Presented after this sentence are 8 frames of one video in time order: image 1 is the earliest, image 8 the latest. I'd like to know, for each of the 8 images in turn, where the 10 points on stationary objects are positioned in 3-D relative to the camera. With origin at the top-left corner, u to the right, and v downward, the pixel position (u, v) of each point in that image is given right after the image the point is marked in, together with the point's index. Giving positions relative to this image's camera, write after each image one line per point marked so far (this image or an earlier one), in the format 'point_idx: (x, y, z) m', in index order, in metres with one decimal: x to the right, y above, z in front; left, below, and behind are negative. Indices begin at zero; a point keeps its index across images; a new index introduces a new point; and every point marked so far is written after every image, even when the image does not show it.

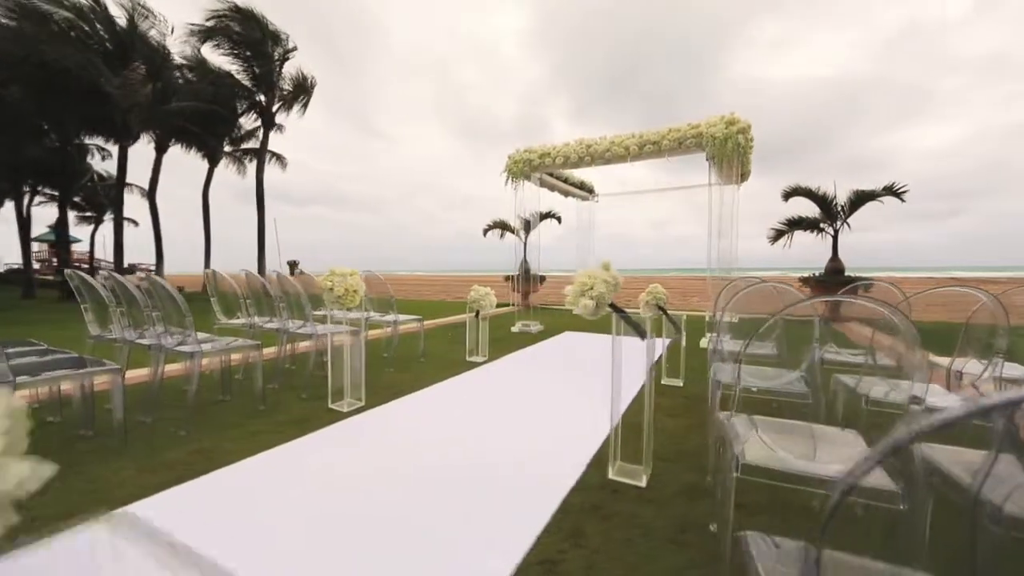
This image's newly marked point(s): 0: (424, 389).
0: (-0.6, -0.8, +3.4) m
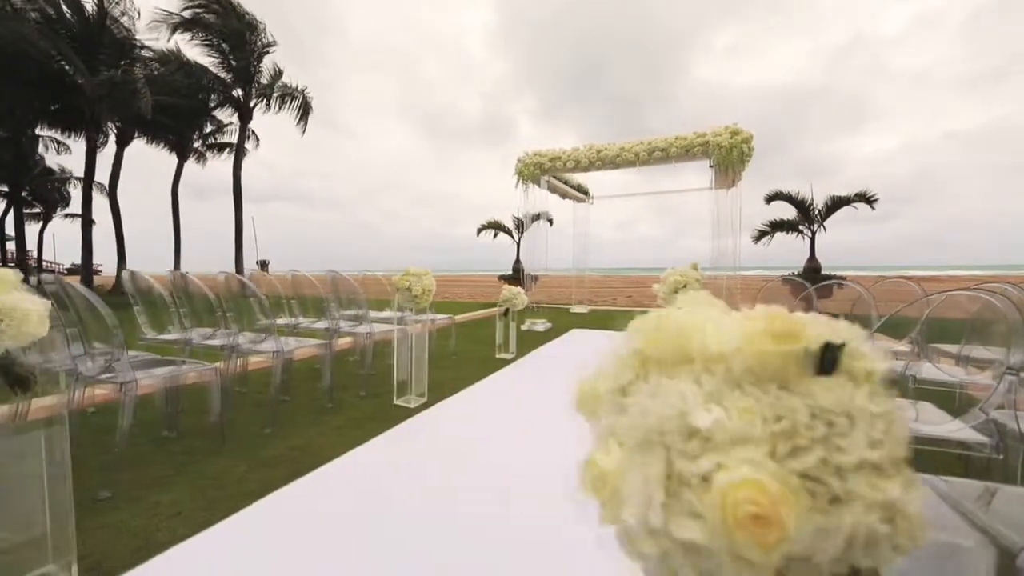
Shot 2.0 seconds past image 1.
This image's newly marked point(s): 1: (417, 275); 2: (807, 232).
0: (-0.3, -0.8, +3.6) m
1: (-0.6, +0.1, +2.9) m
2: (+5.7, +1.1, +8.6) m
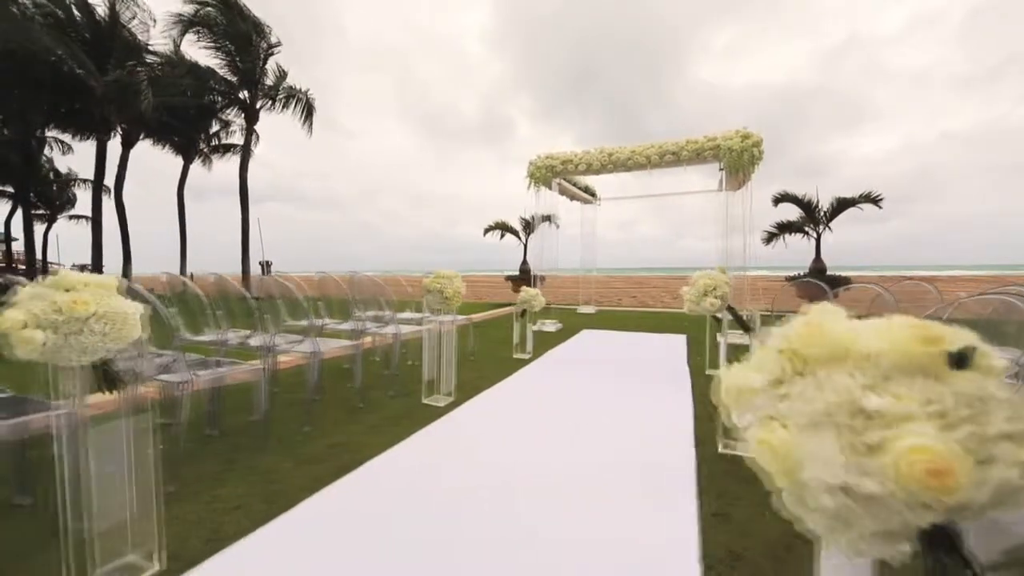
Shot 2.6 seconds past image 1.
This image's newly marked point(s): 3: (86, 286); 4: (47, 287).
0: (-0.1, -0.8, +3.7) m
1: (-0.4, +0.1, +2.9) m
2: (+5.9, +1.0, +8.7) m
3: (-1.1, 0.0, +1.2) m
4: (-1.2, 0.0, +1.2) m
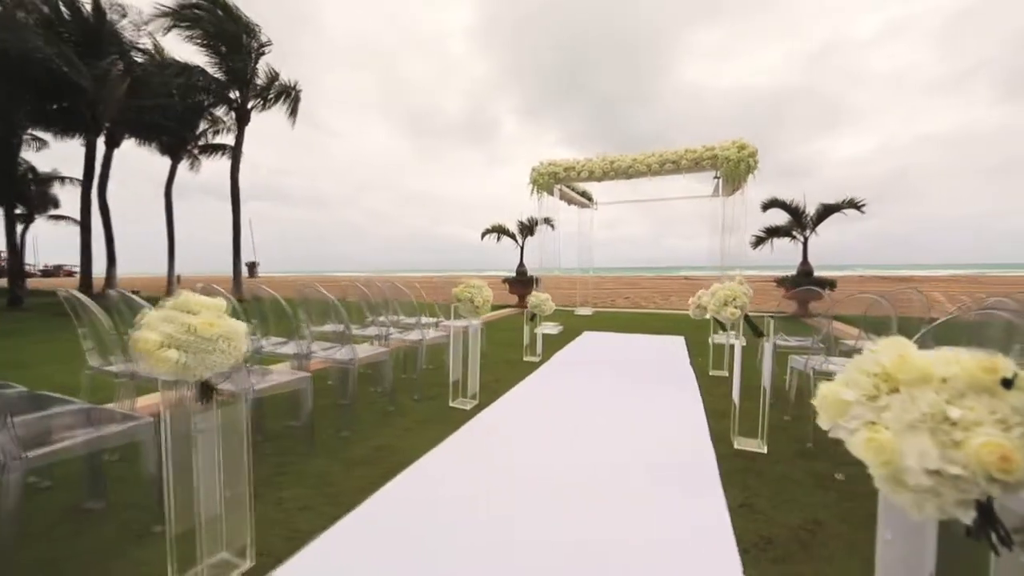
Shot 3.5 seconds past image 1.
0: (+0.1, -0.8, +3.8) m
1: (-0.2, 0.0, +3.1) m
2: (+5.9, +1.0, +9.1) m
3: (-0.9, -0.1, +1.3) m
4: (-1.0, -0.1, +1.3) m
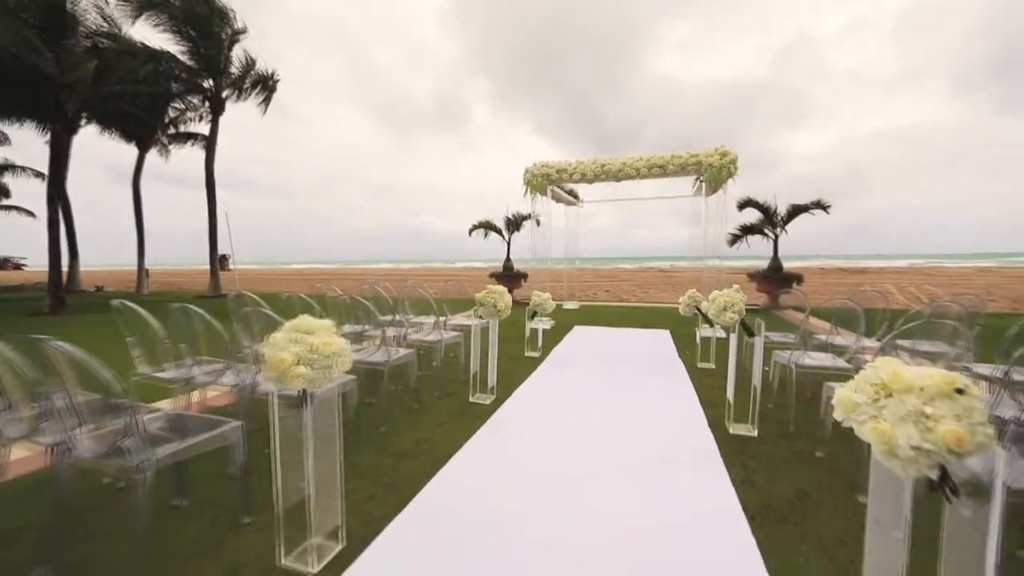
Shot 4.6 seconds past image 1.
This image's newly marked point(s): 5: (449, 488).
0: (+0.2, -0.8, +4.2) m
1: (-0.1, 0.0, +3.4) m
2: (+5.6, +1.2, +9.7) m
3: (-0.7, -0.1, +1.5) m
4: (-0.7, -0.1, +1.5) m
5: (-0.3, -1.0, +2.2) m
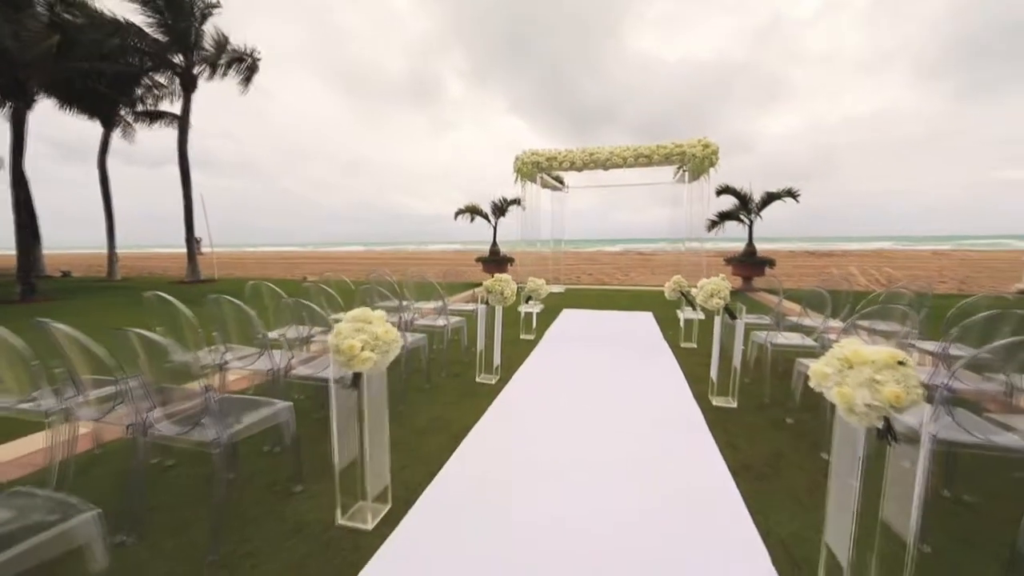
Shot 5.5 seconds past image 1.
0: (+0.1, -0.7, +4.5) m
1: (-0.1, +0.1, +3.6) m
2: (+5.3, +1.5, +10.1) m
3: (-0.5, -0.1, +1.8) m
4: (-0.6, -0.1, +1.7) m
5: (-0.2, -0.9, +2.5) m
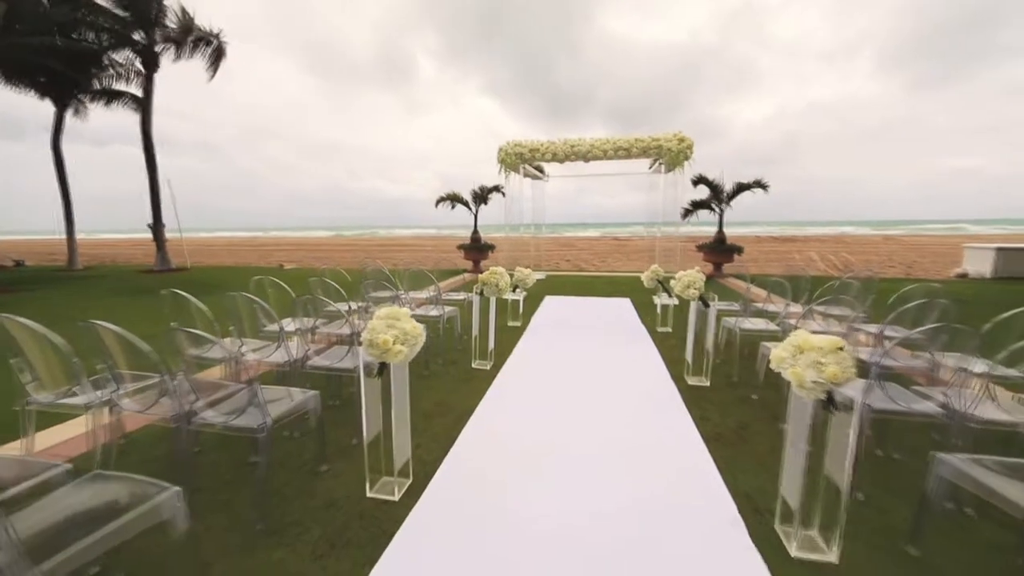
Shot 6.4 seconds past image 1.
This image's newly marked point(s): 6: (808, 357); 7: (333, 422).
0: (0.0, -0.6, +4.7) m
1: (-0.1, +0.1, +3.9) m
2: (+4.9, +1.9, +10.6) m
3: (-0.5, -0.1, +2.0) m
4: (-0.6, -0.1, +2.0) m
5: (-0.2, -0.9, +2.8) m
6: (+1.1, -0.3, +1.6) m
7: (-1.2, -0.9, +3.0) m
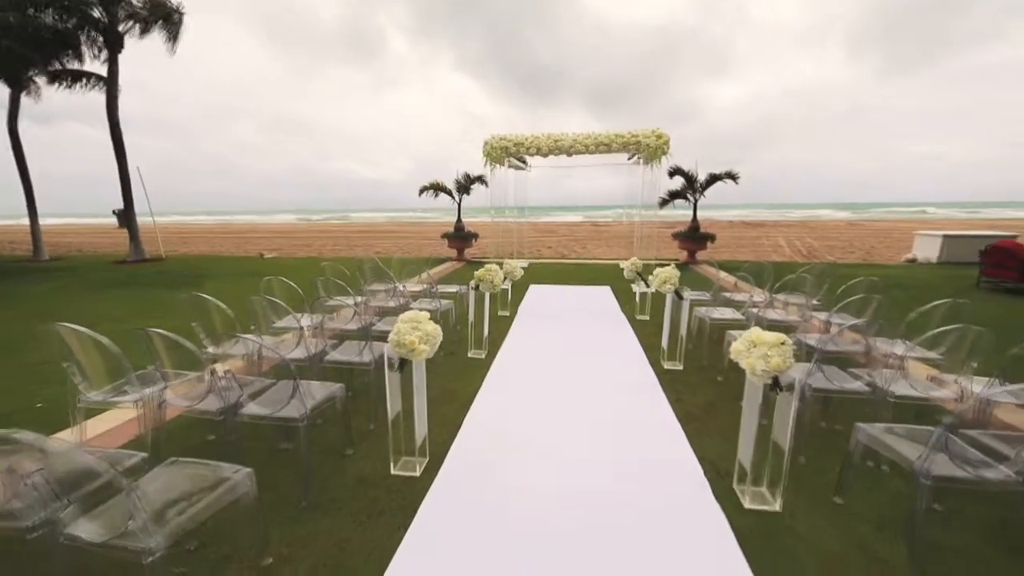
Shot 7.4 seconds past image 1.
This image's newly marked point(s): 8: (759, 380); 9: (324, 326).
0: (-0.1, -0.5, +5.1) m
1: (-0.2, +0.2, +4.2) m
2: (+4.5, +2.3, +11.1) m
3: (-0.5, -0.2, +2.3) m
4: (-0.5, -0.2, +2.3) m
5: (-0.2, -0.9, +3.1) m
6: (+1.1, -0.3, +2.0) m
7: (-1.2, -0.9, +3.3) m
8: (+1.1, -0.4, +2.0) m
9: (-1.5, -0.3, +3.6) m
